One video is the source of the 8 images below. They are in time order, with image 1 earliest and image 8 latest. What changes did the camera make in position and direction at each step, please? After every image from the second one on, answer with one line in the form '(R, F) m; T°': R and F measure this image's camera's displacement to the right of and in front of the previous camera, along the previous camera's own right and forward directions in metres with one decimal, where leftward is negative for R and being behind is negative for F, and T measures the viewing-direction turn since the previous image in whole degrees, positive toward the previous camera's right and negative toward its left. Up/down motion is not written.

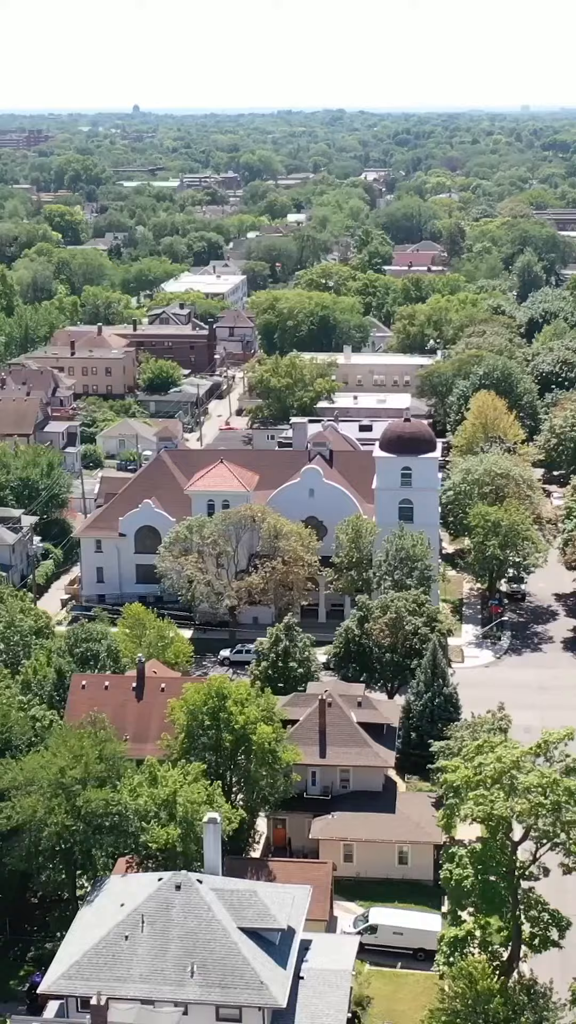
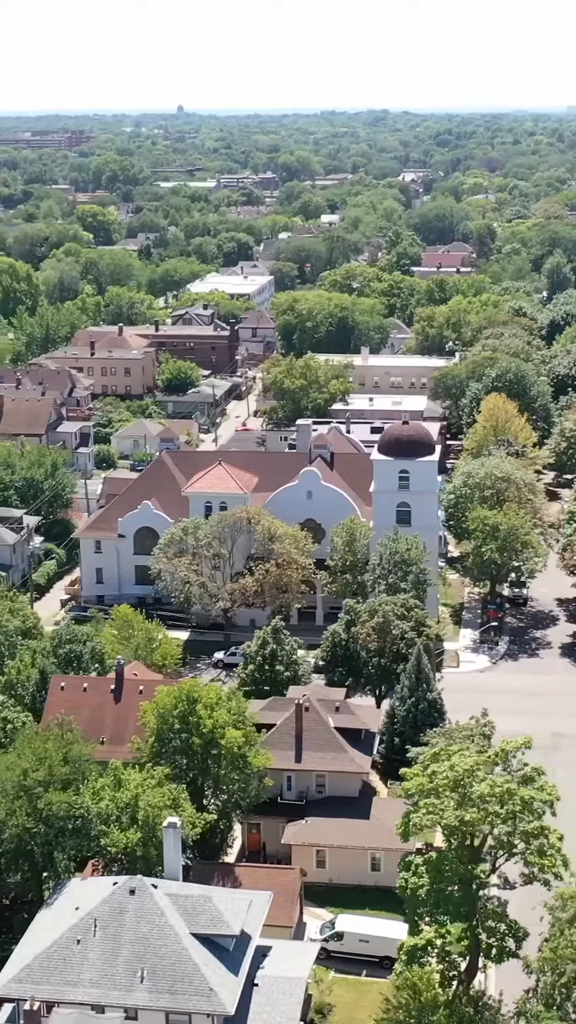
(+1.6, +0.2) m; -2°
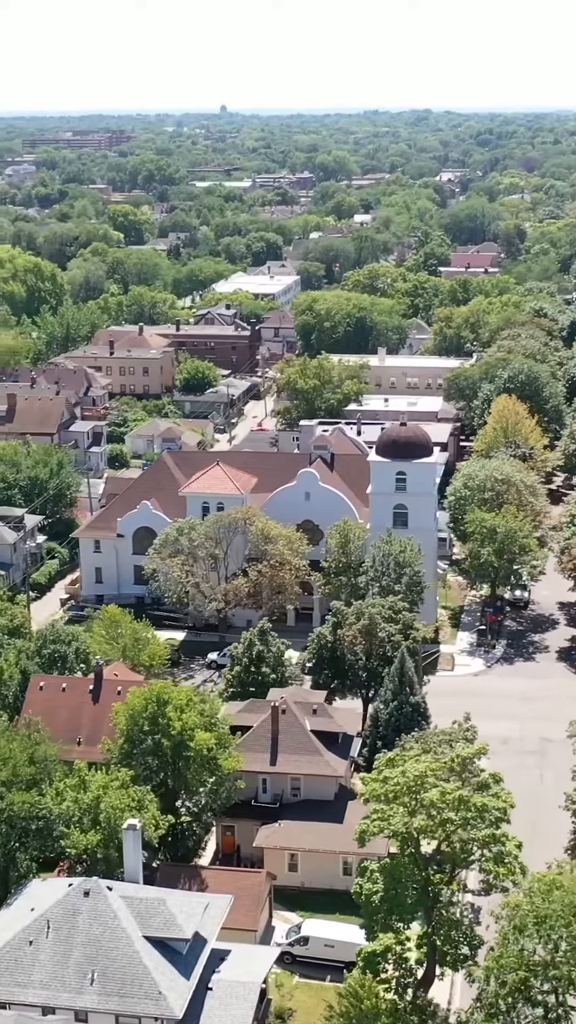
(+1.6, +0.2) m; -2°
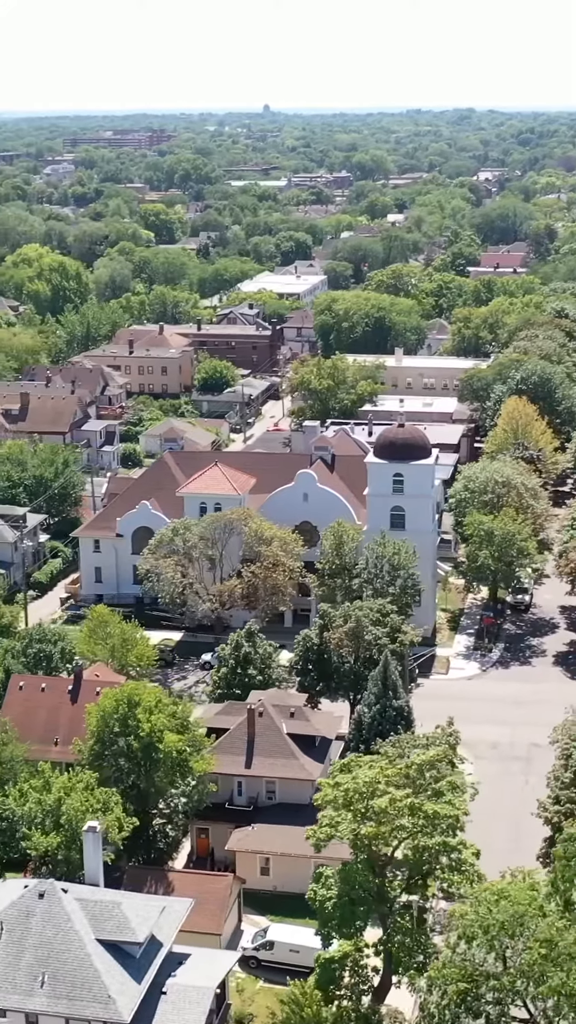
(+1.6, +0.2) m; -2°
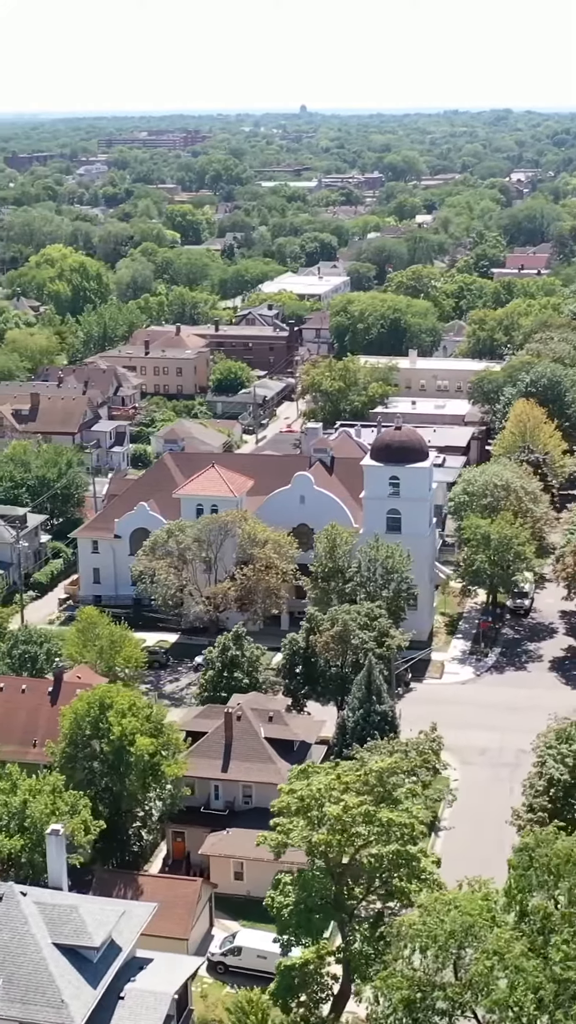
(+1.4, +0.2) m; -1°
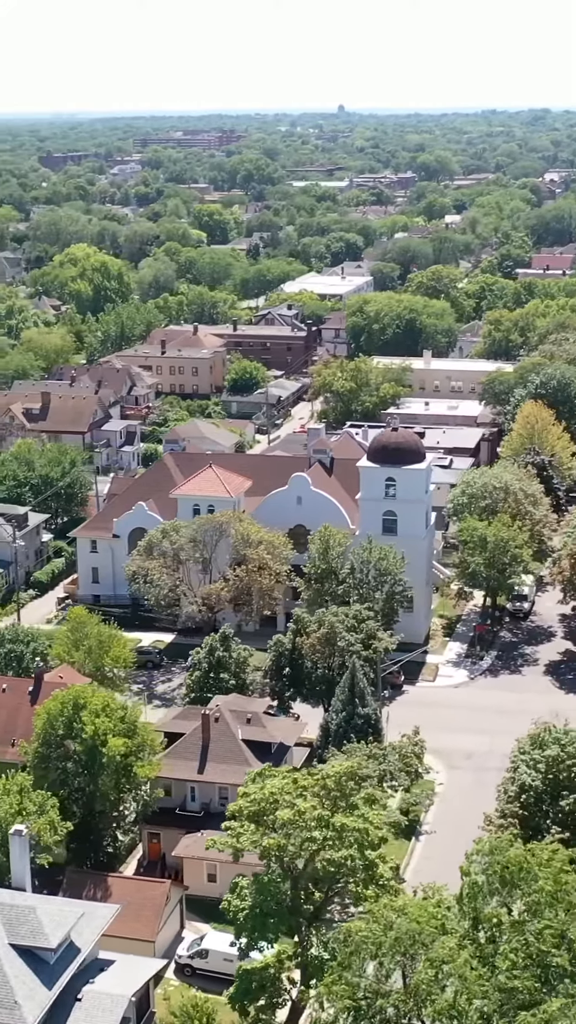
(+1.4, +0.2) m; -1°
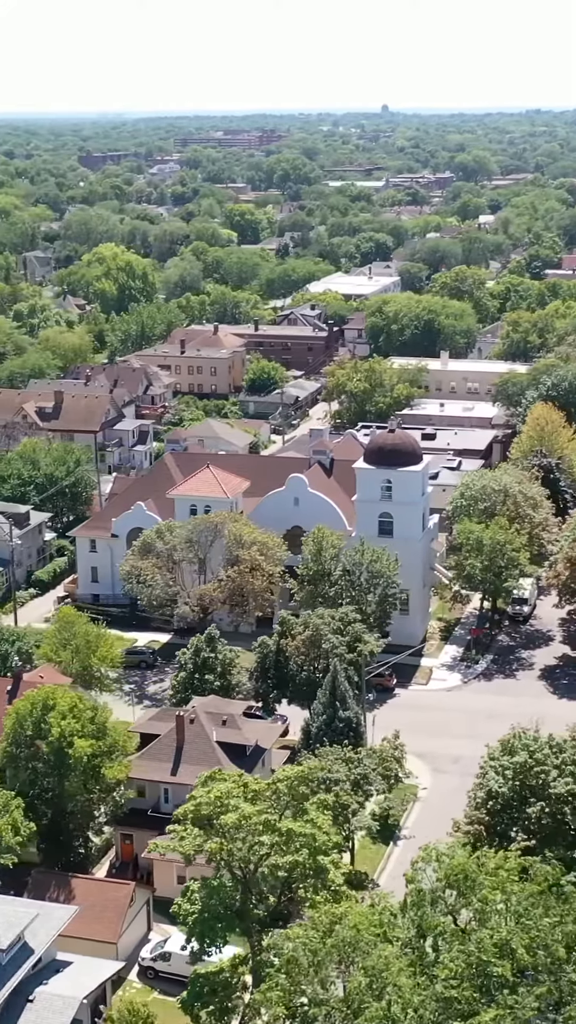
(+1.6, +0.2) m; -2°
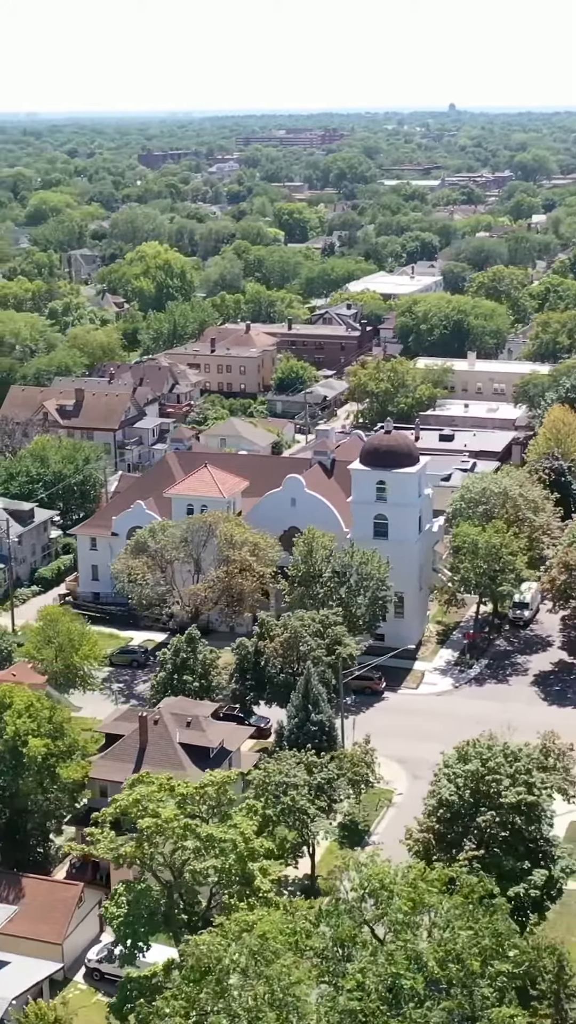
(+2.3, +0.3) m; -2°
